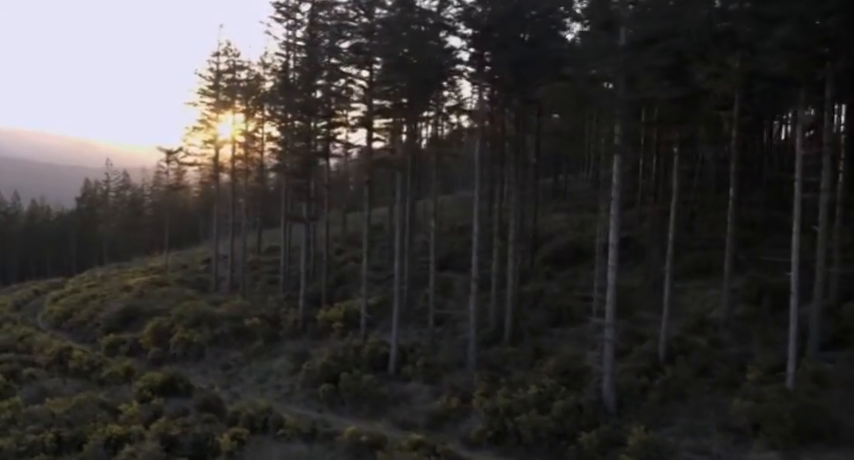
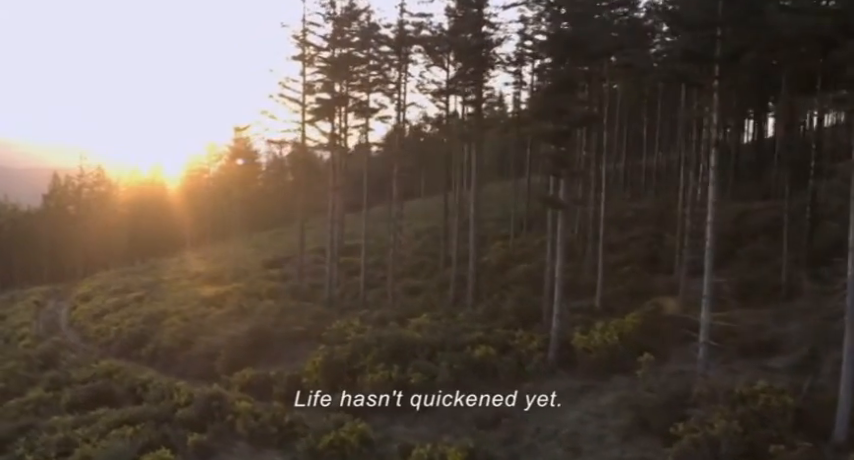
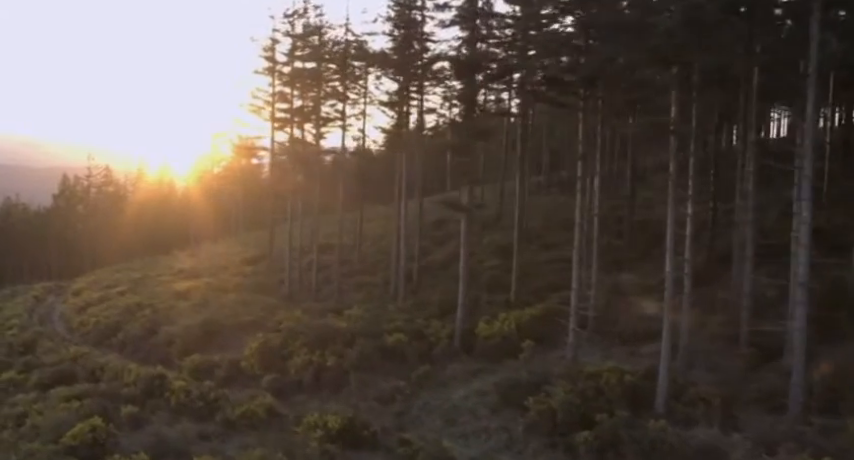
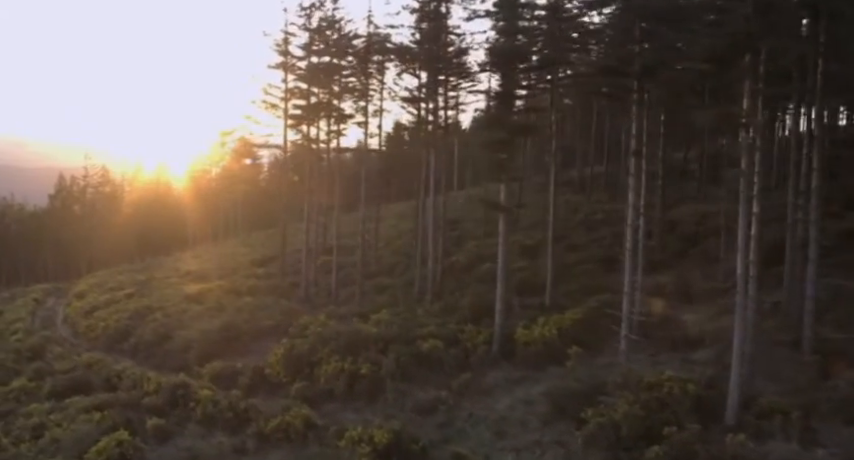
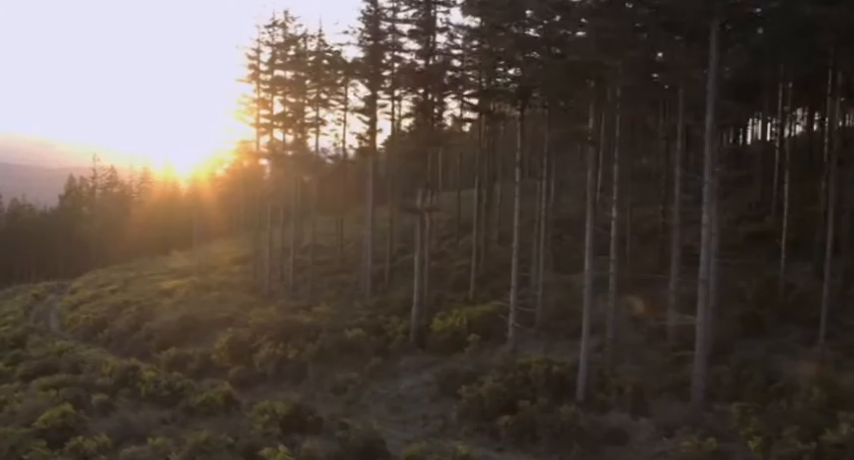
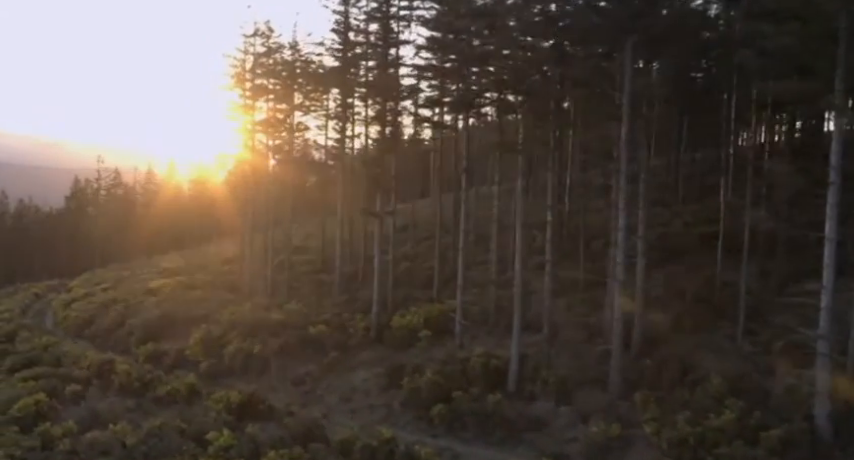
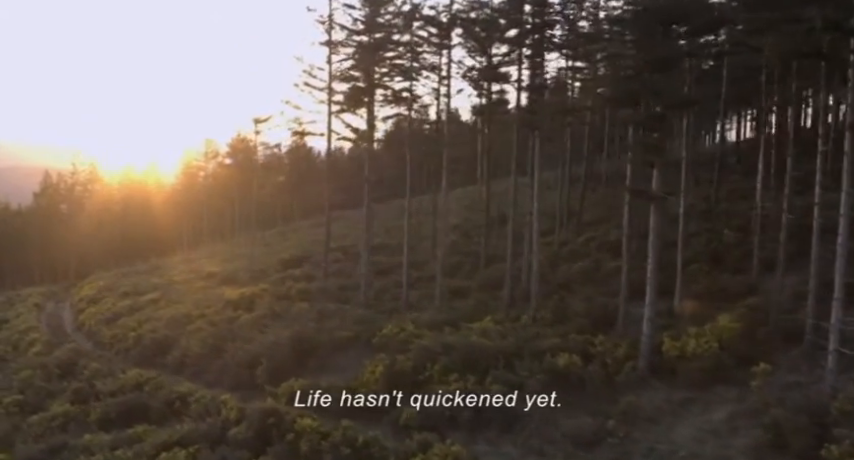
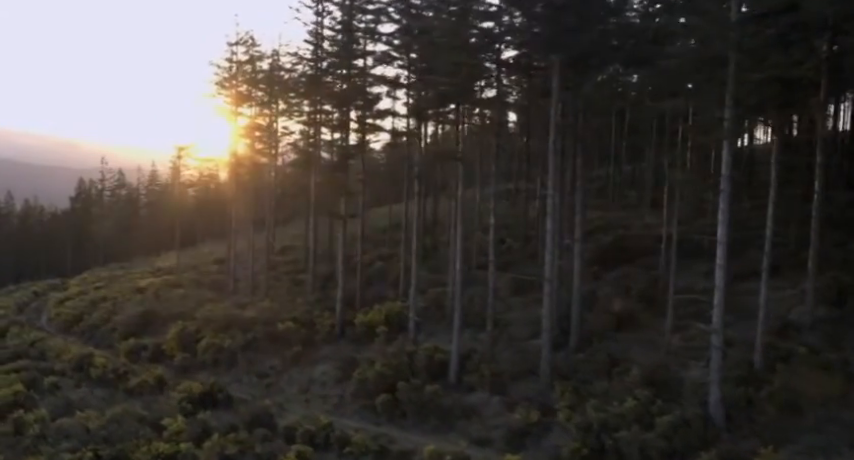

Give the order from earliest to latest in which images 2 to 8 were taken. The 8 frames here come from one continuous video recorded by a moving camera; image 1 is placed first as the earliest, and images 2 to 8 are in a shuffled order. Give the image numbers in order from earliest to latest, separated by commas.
8, 6, 5, 3, 4, 2, 7
